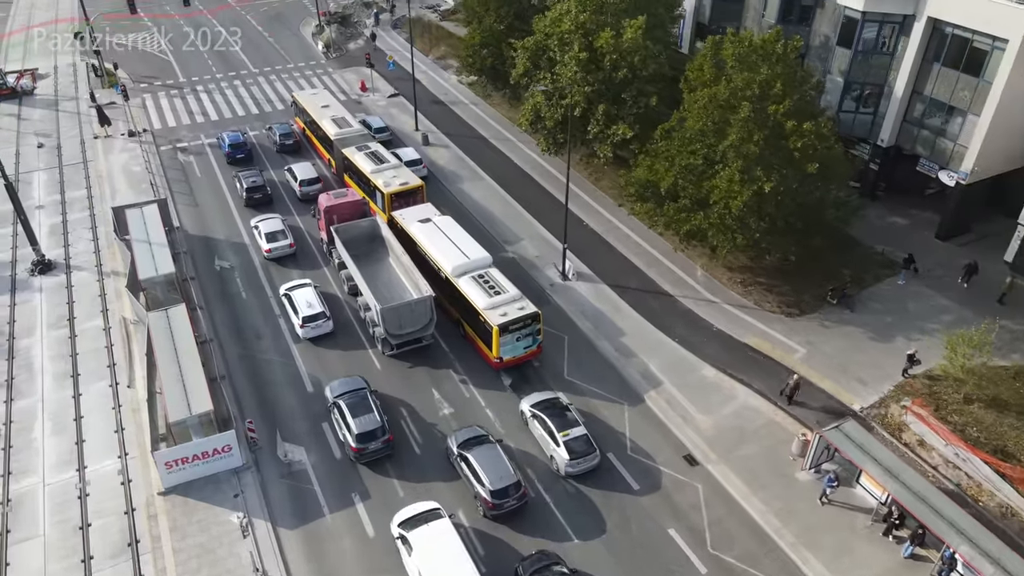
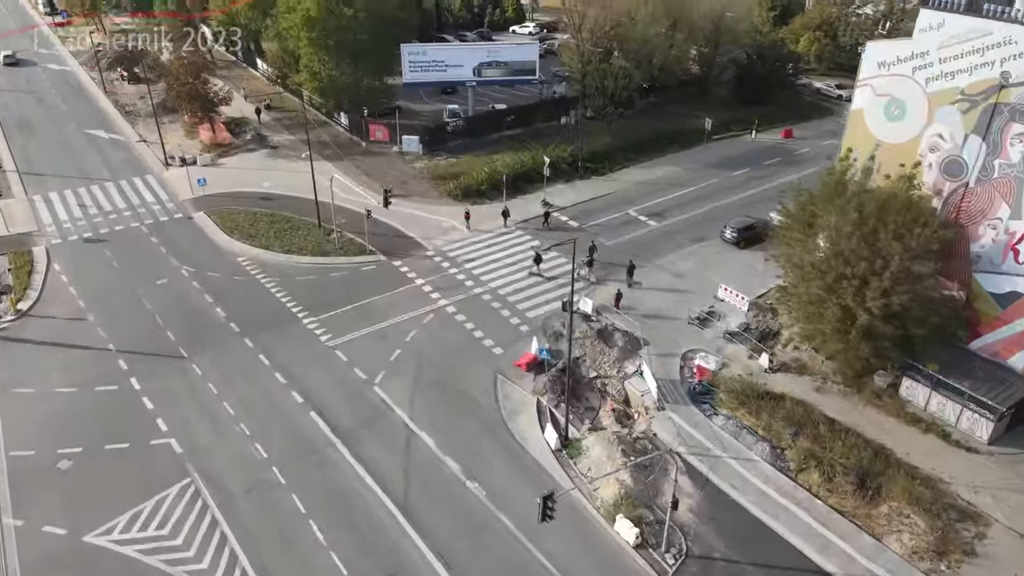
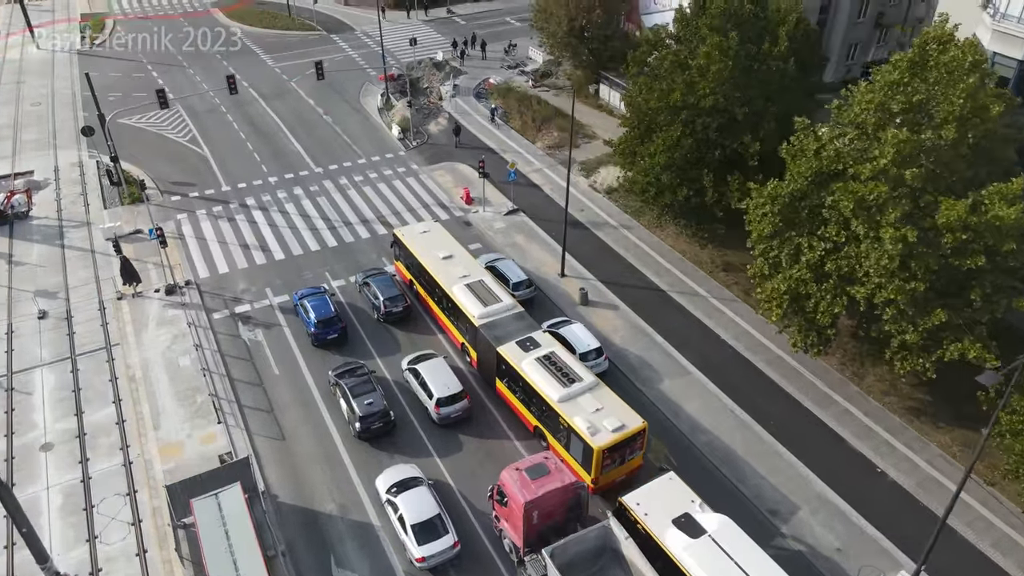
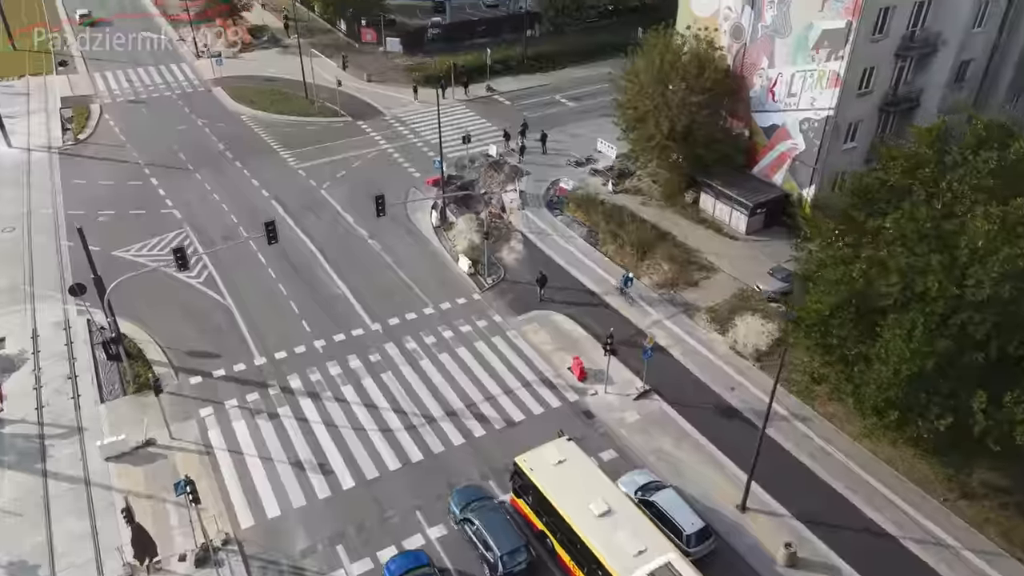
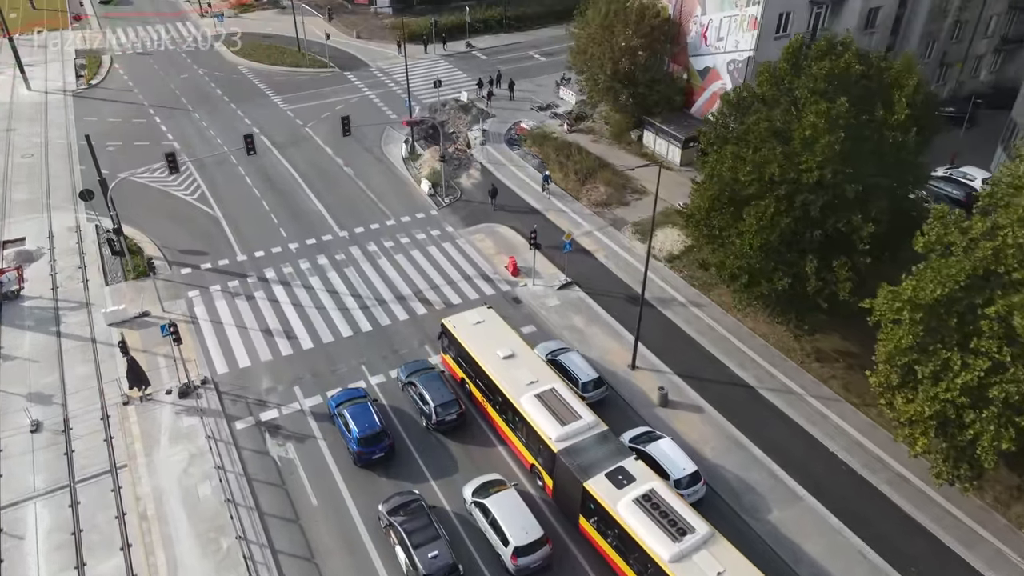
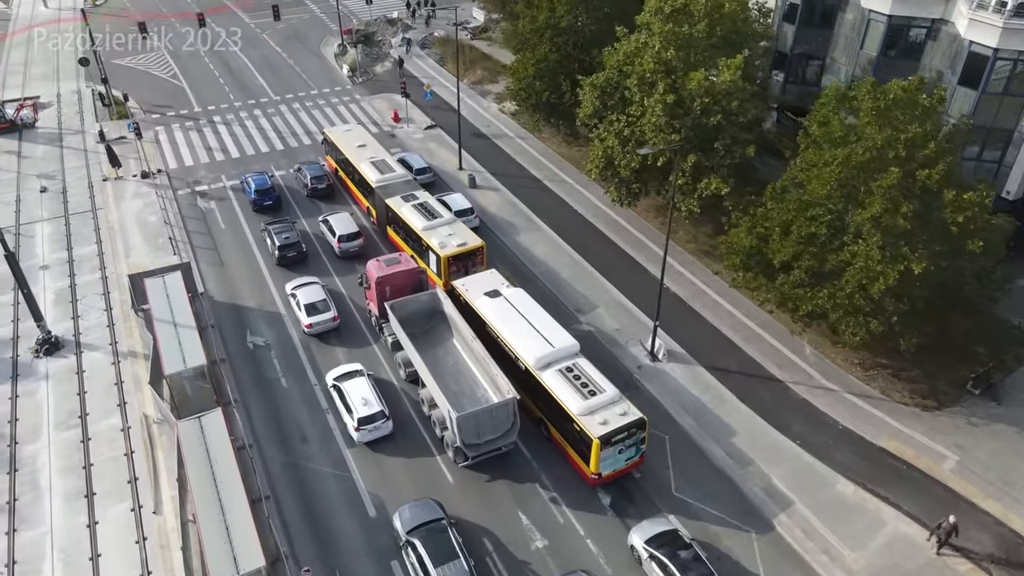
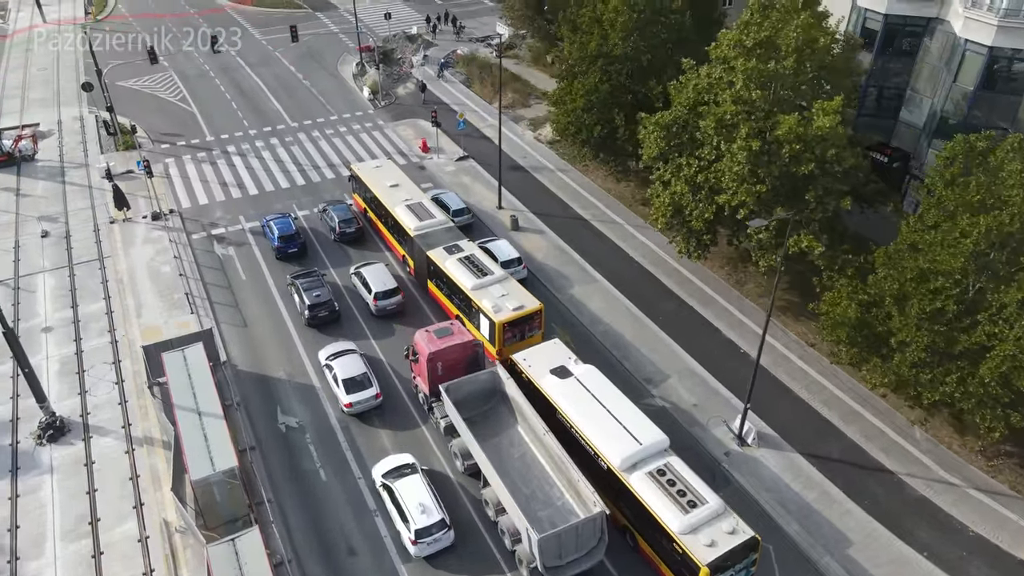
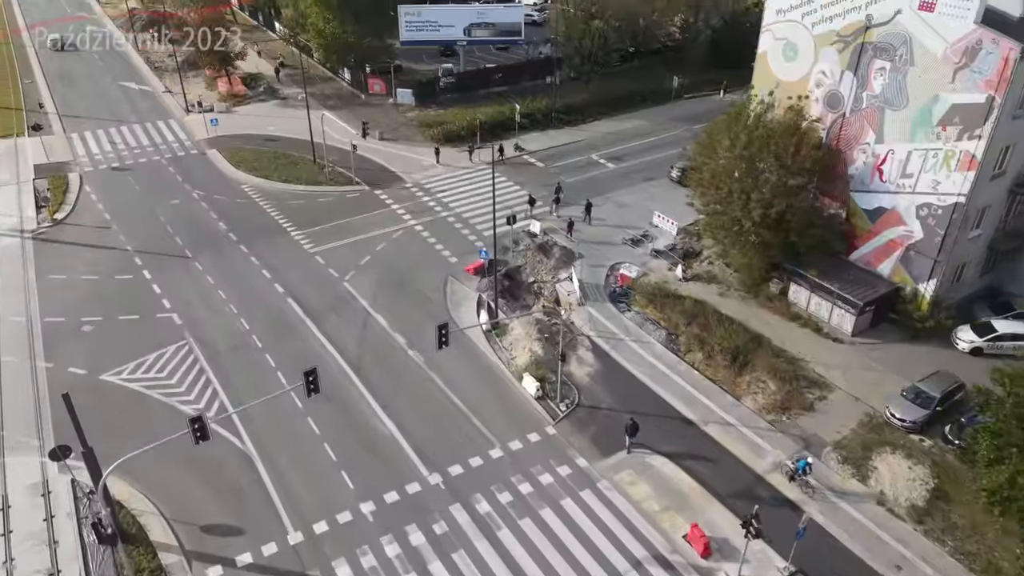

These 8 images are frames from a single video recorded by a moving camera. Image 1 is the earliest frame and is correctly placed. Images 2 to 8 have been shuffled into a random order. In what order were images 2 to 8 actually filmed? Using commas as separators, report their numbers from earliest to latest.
6, 7, 3, 5, 4, 8, 2
